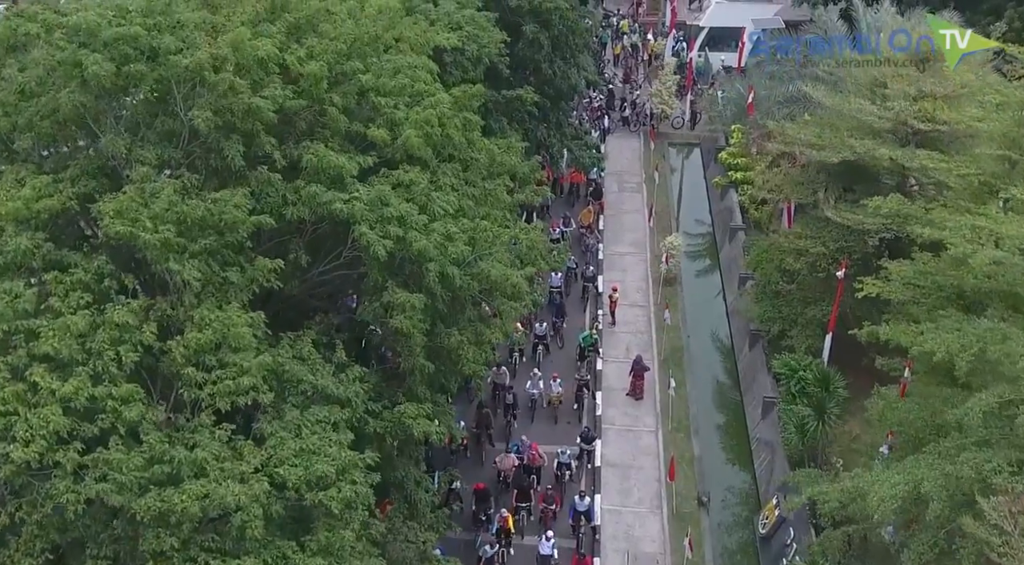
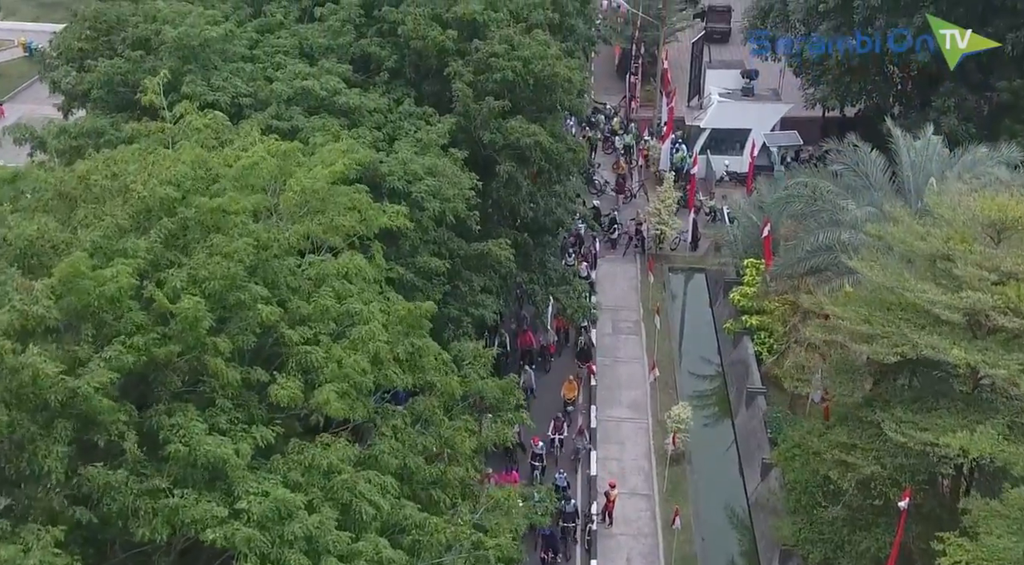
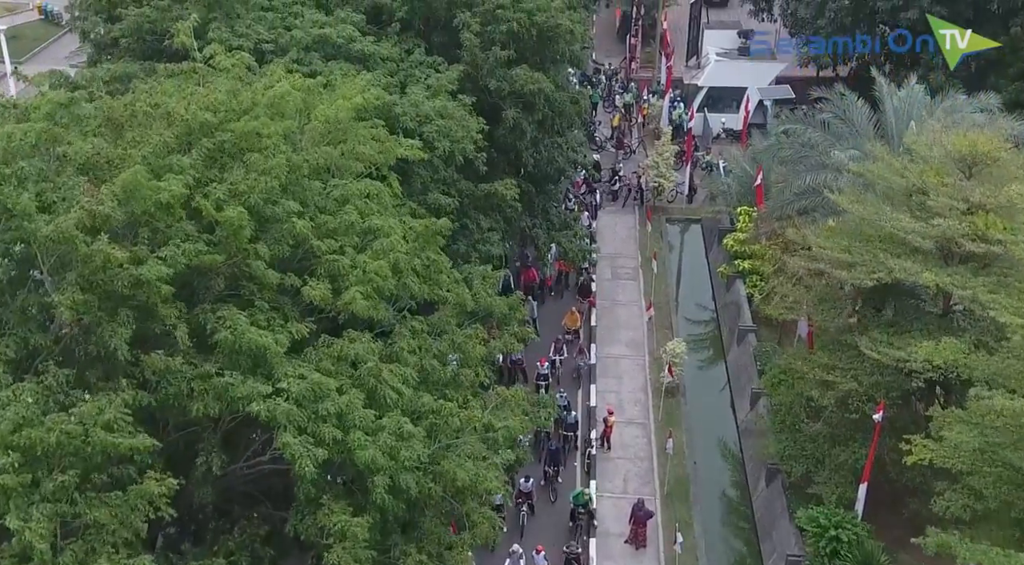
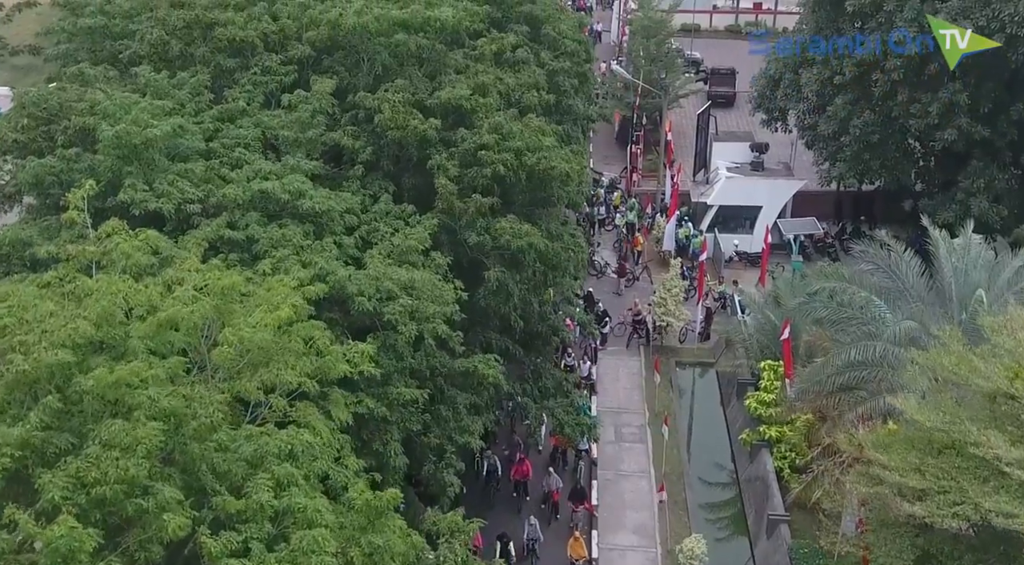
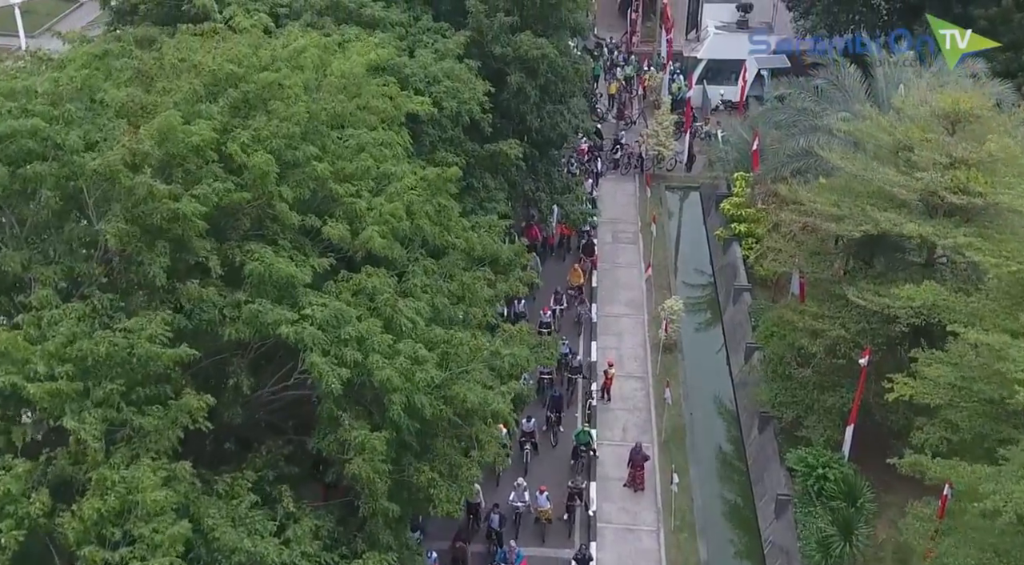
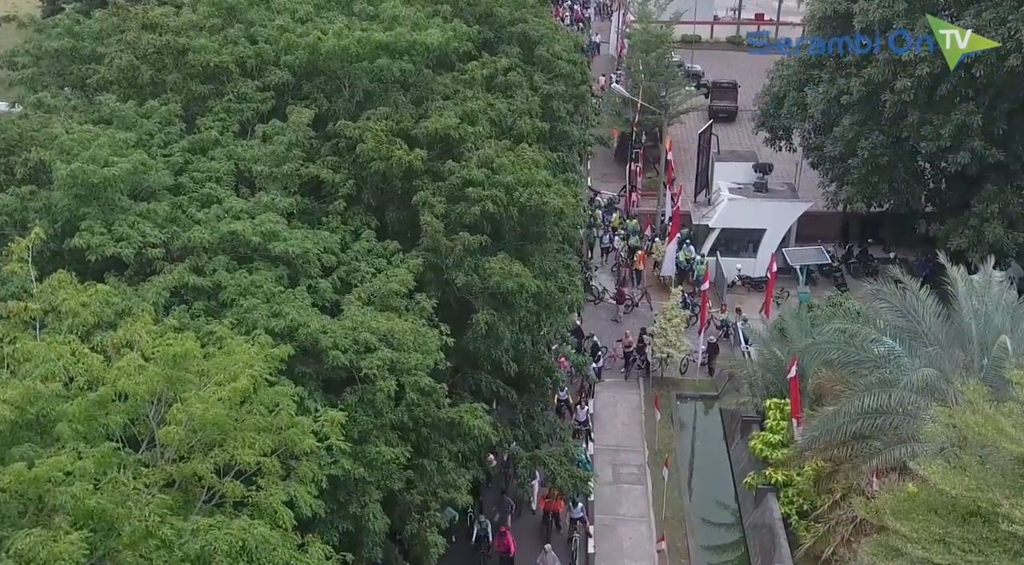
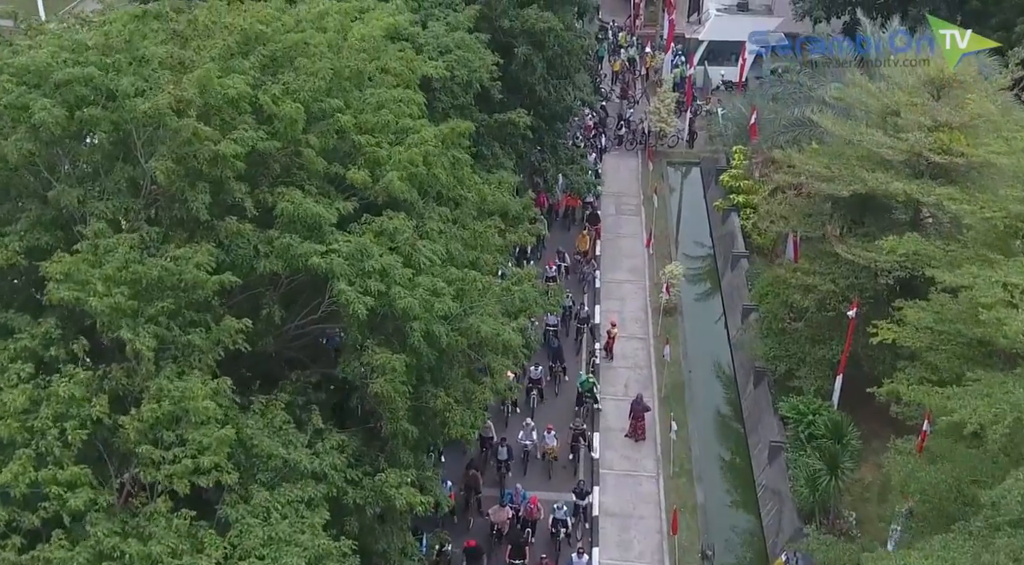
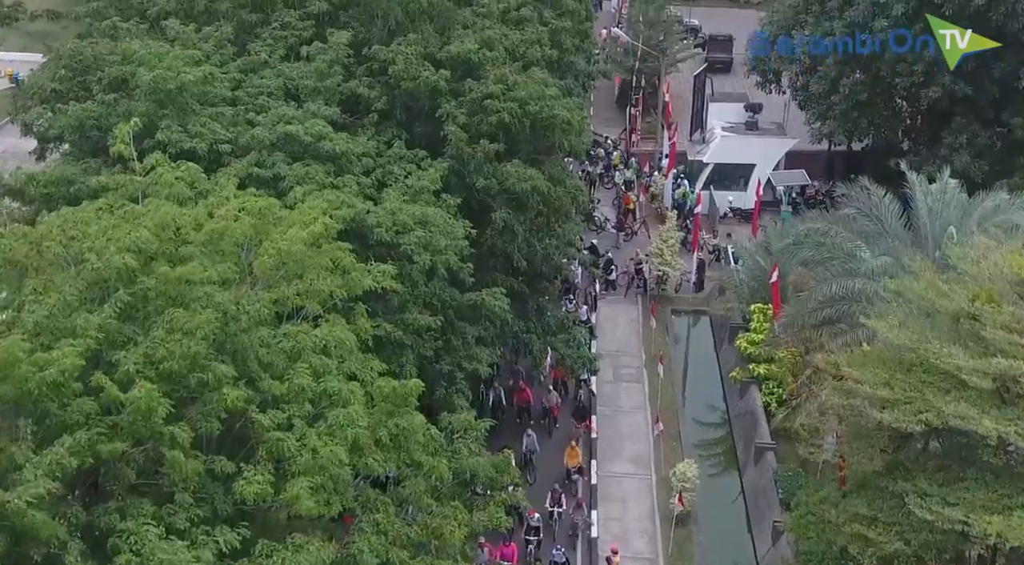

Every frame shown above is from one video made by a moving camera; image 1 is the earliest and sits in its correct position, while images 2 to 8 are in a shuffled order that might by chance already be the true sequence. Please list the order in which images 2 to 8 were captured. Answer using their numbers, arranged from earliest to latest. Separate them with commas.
7, 5, 3, 2, 8, 4, 6
